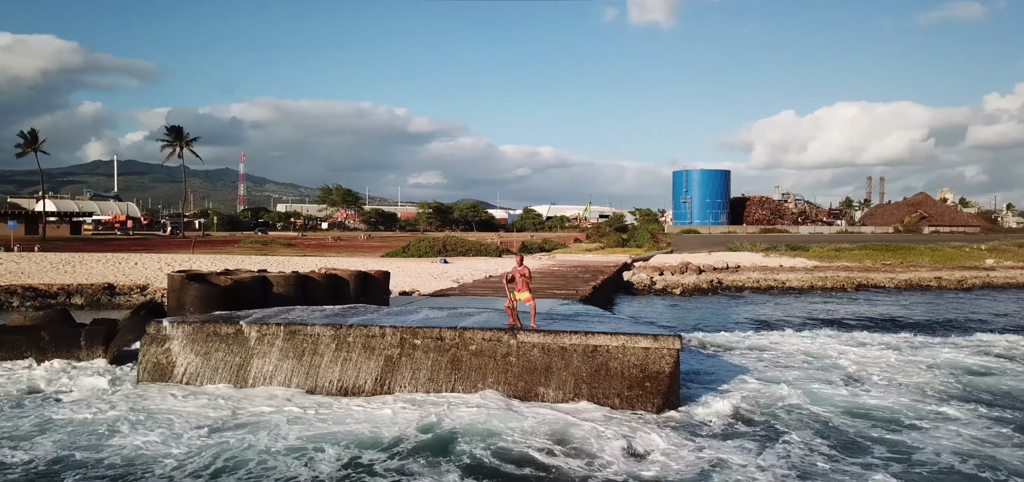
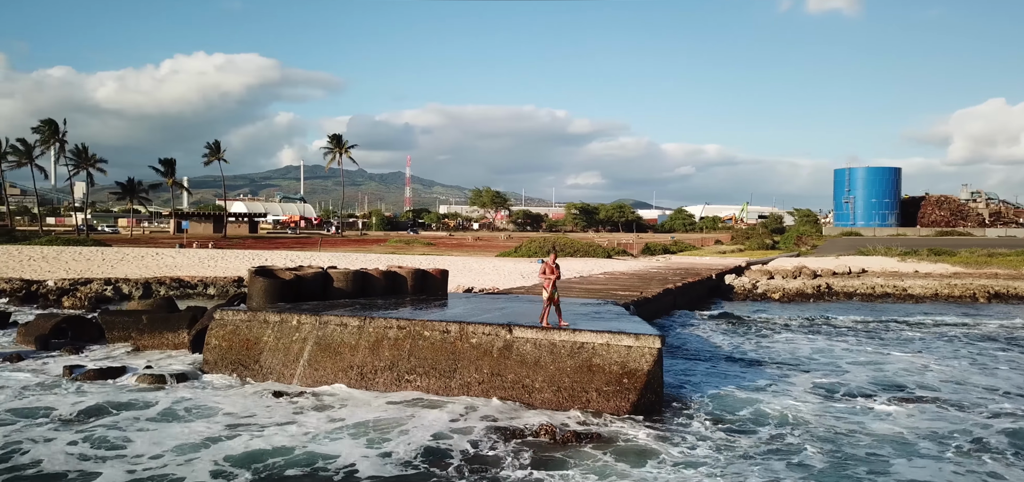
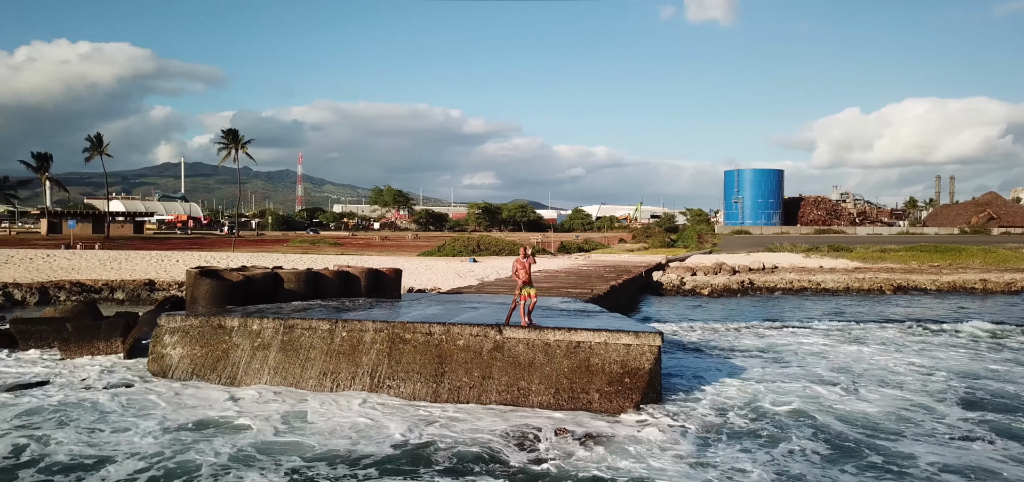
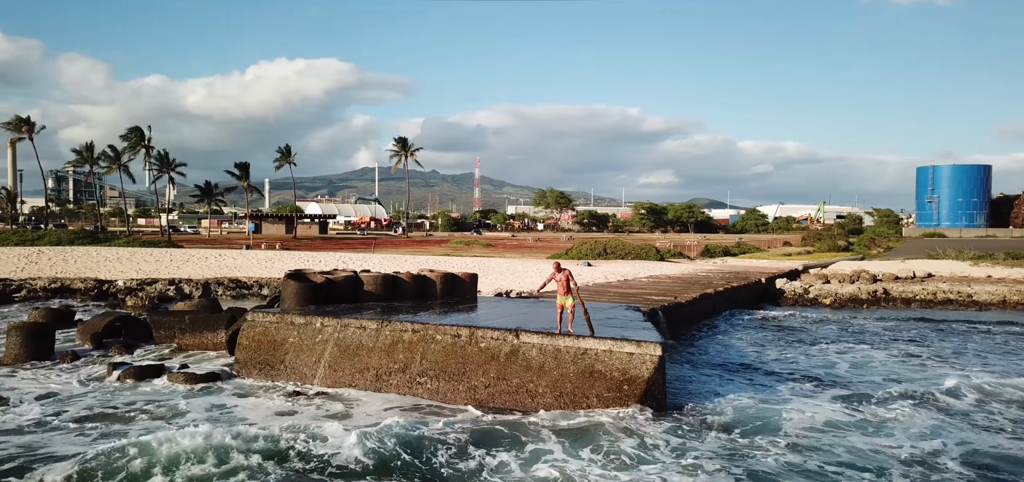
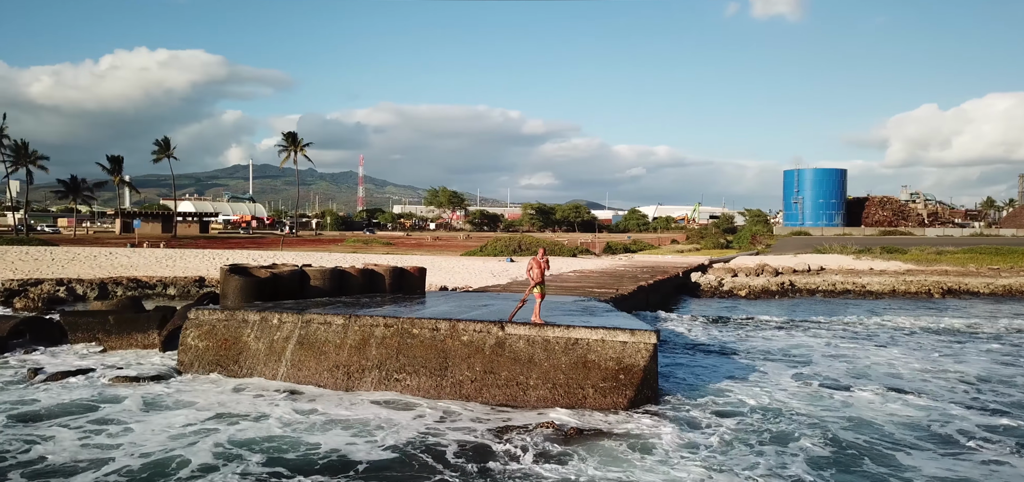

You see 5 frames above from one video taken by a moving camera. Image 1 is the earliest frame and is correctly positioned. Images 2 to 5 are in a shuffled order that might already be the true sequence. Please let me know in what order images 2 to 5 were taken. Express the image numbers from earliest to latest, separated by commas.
3, 5, 2, 4
